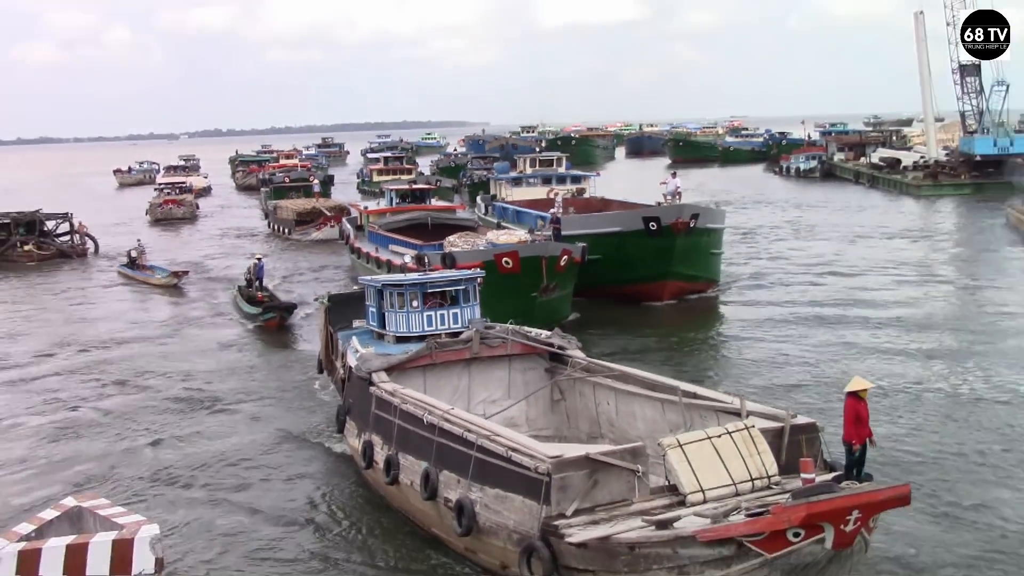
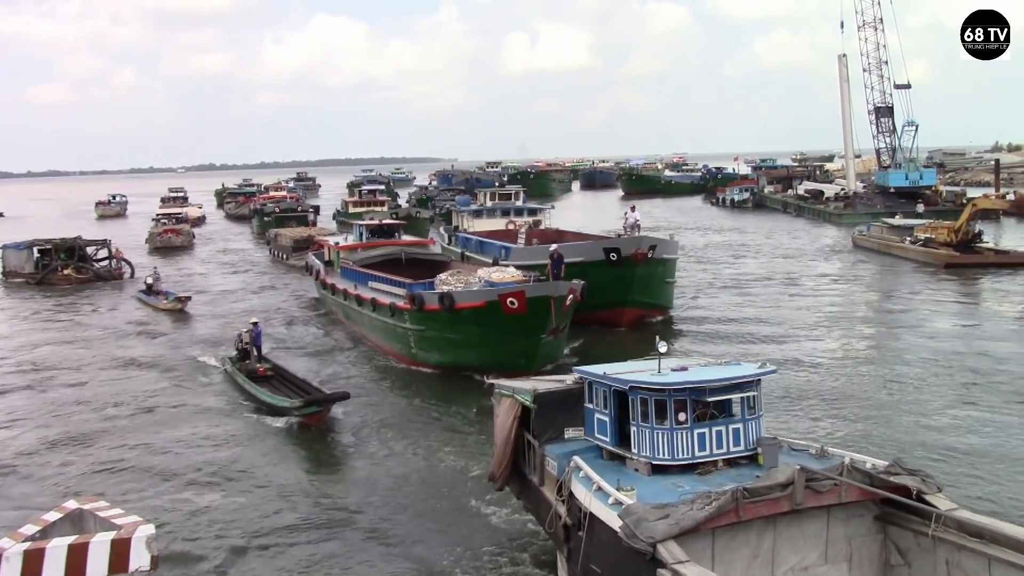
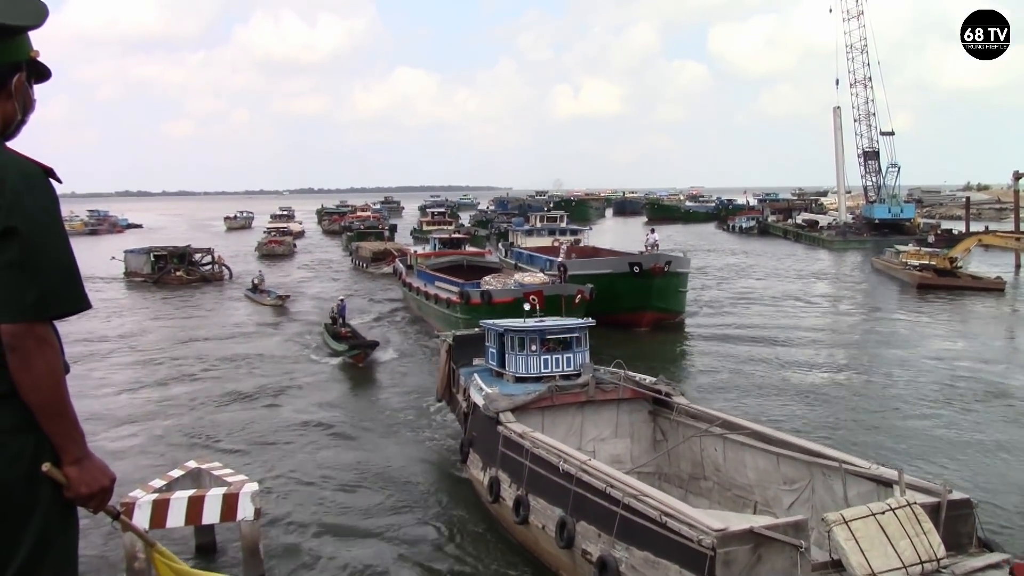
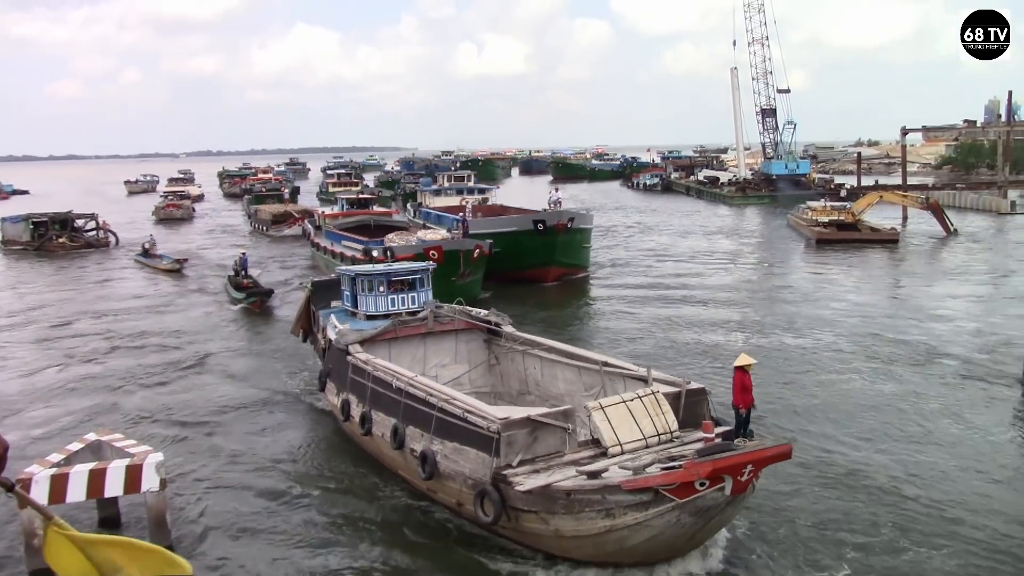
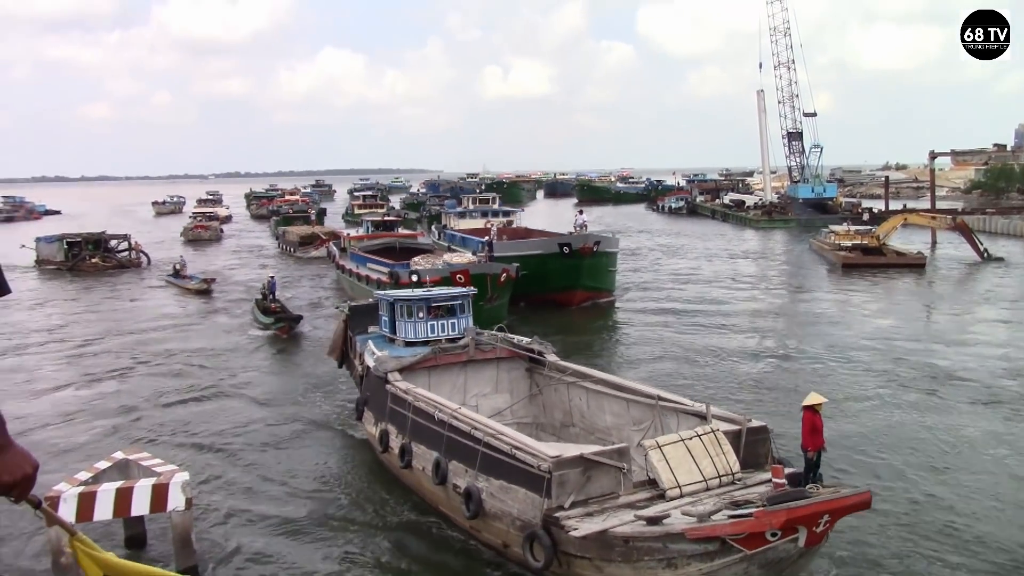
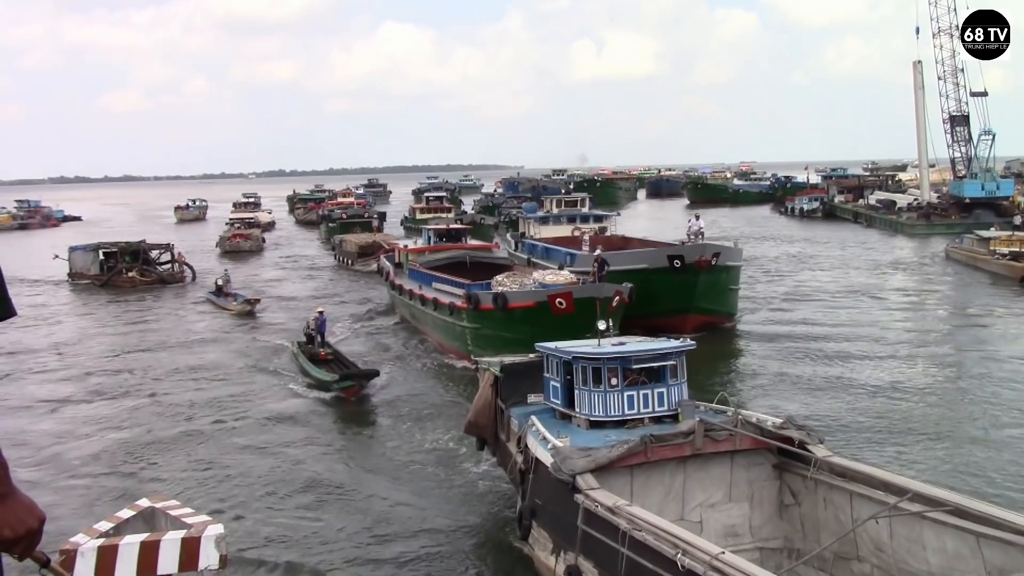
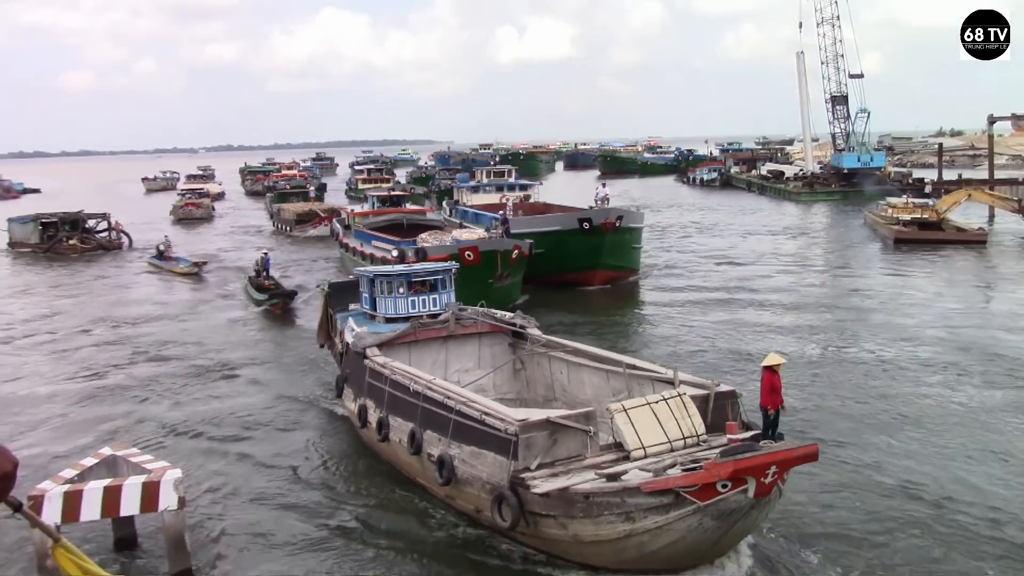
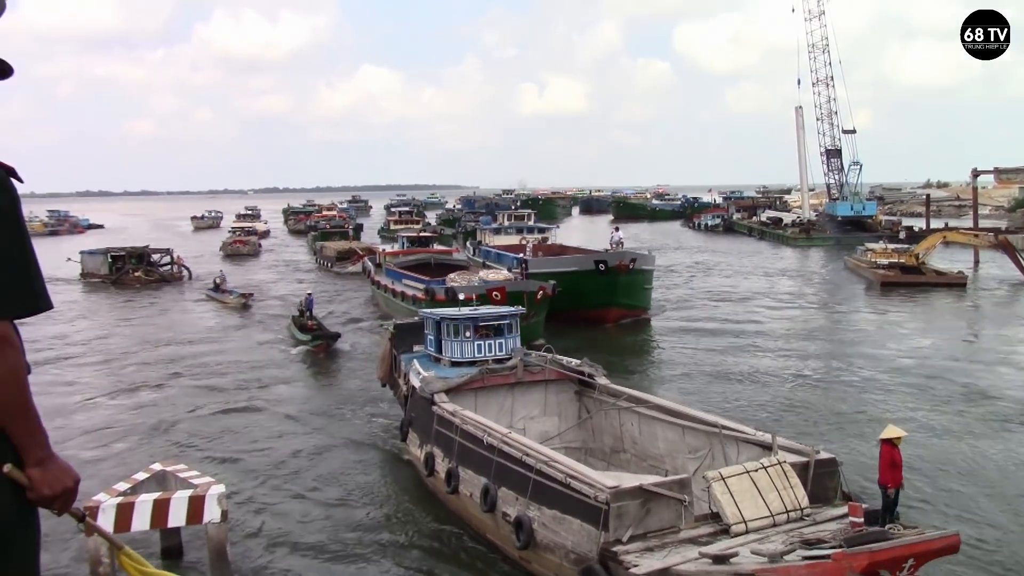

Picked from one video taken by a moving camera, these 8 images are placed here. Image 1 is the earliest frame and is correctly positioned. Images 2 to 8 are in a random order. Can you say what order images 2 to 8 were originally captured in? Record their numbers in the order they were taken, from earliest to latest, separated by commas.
7, 4, 5, 8, 3, 6, 2
